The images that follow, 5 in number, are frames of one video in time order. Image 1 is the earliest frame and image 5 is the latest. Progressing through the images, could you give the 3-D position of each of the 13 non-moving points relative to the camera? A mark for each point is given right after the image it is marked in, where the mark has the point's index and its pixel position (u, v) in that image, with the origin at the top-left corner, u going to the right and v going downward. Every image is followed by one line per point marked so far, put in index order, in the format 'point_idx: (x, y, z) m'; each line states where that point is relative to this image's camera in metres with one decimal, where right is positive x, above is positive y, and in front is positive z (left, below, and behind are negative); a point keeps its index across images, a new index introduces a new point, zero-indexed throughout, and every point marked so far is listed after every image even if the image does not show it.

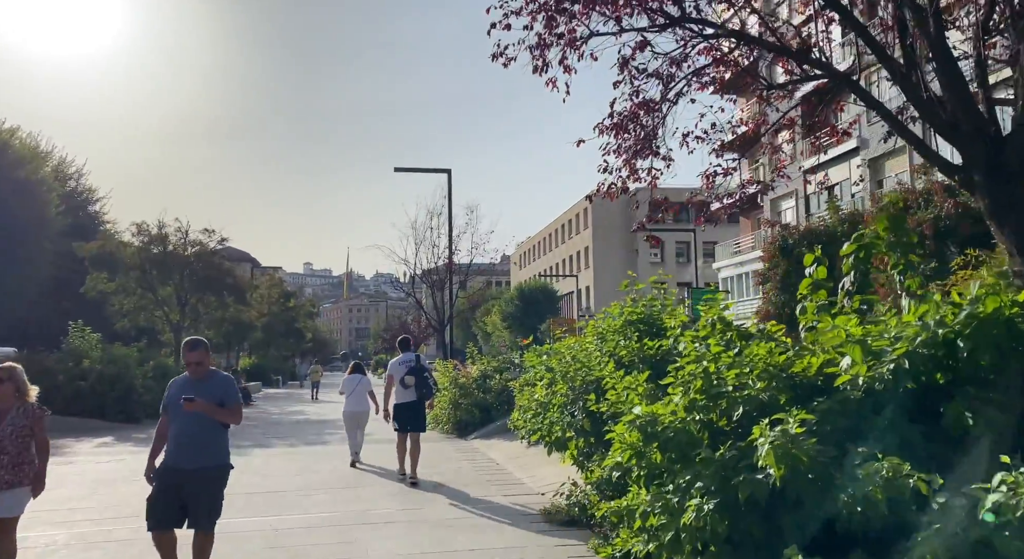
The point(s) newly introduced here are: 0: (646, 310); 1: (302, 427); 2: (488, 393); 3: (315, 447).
0: (+1.2, -0.3, +7.2) m
1: (-4.7, -3.3, +18.1) m
2: (-0.4, -2.1, +15.1) m
3: (-3.5, -2.9, +14.2) m
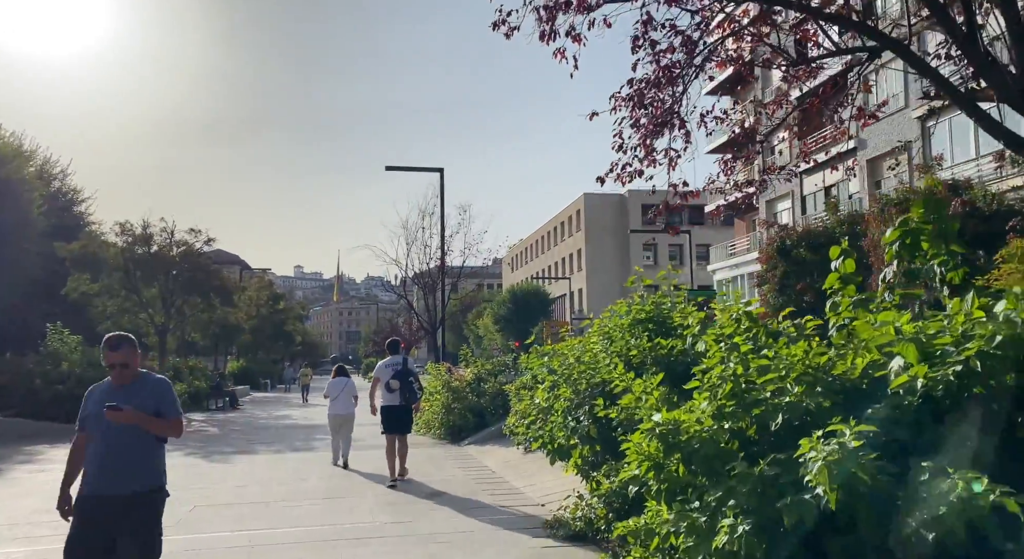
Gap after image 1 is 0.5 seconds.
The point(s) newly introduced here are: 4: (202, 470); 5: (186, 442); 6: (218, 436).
0: (+1.2, -0.2, +6.7) m
1: (-4.8, -3.3, +17.5) m
2: (-0.5, -2.1, +14.6) m
3: (-3.6, -2.9, +13.7) m
4: (-4.5, -2.8, +11.8) m
5: (-6.1, -3.1, +15.2) m
6: (-6.0, -3.2, +16.6) m
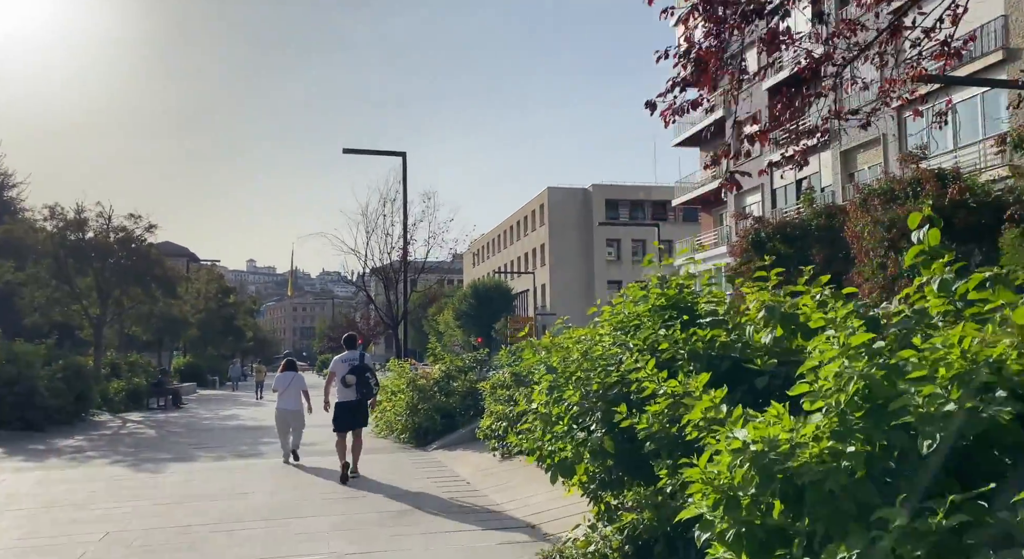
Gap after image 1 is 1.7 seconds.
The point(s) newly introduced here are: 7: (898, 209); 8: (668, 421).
0: (+1.1, -0.1, +5.4) m
1: (-5.4, -3.1, +16.0) m
2: (-1.0, -1.9, +13.3) m
3: (-4.0, -2.7, +12.2) m
4: (-4.8, -2.5, +10.2) m
5: (-6.6, -2.8, +13.6) m
6: (-6.6, -3.0, +15.0) m
7: (+8.5, +1.6, +17.8) m
8: (+0.8, -0.8, +4.4) m
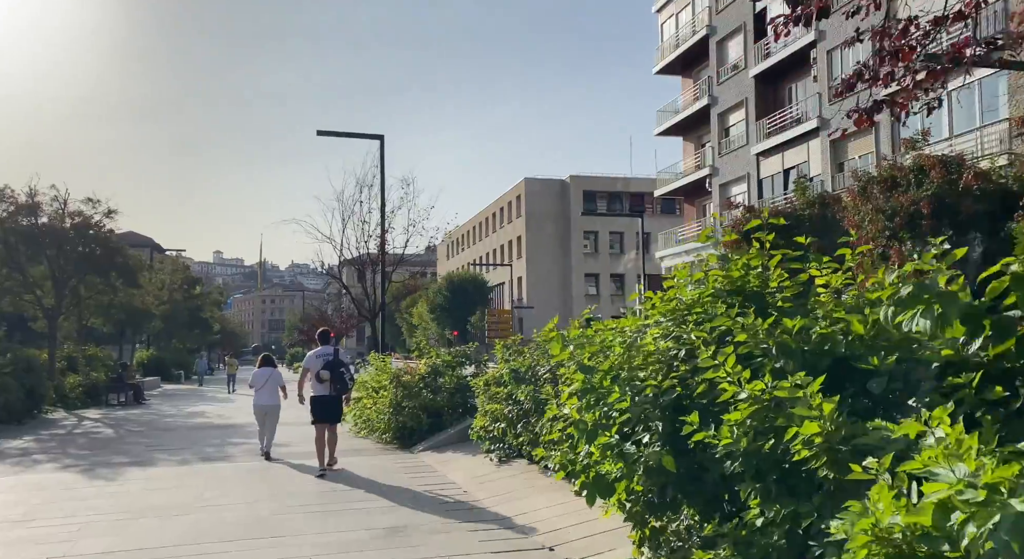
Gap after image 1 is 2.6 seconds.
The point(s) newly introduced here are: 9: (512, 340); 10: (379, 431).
0: (+1.3, 0.0, +4.5) m
1: (-5.7, -2.8, +14.8) m
2: (-1.1, -1.7, +12.2) m
3: (-4.1, -2.5, +11.1) m
4: (-4.8, -2.3, +9.1) m
5: (-6.8, -2.6, +12.4) m
6: (-6.8, -2.7, +13.8) m
7: (+8.2, +1.7, +17.1) m
8: (+1.0, -0.6, +3.4) m
9: (0.0, -0.8, +10.4) m
10: (-2.1, -2.4, +12.7) m
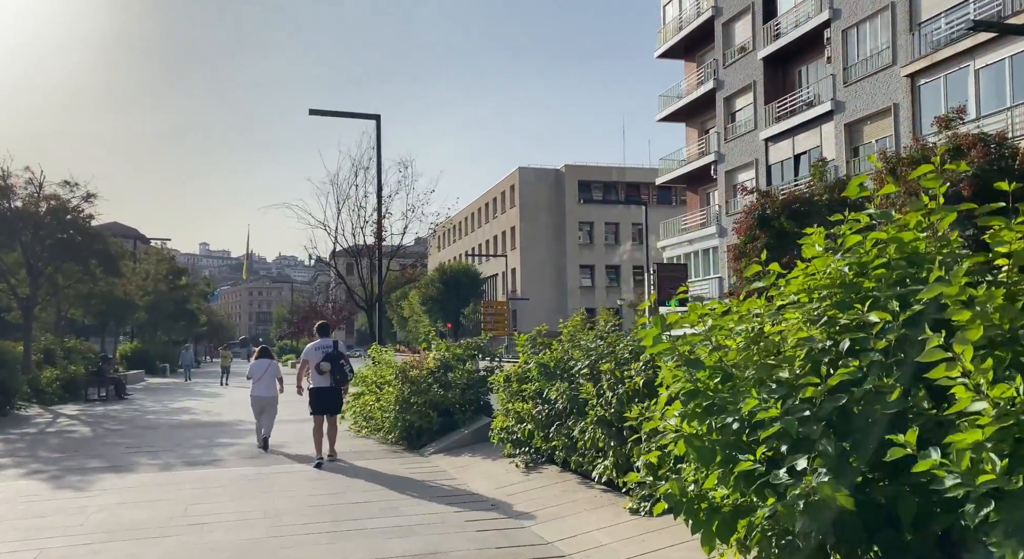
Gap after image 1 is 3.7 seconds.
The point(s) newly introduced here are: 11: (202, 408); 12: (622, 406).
0: (+1.7, +0.2, +3.3) m
1: (-5.4, -2.6, +13.6) m
2: (-0.9, -1.5, +11.1) m
3: (-3.8, -2.3, +9.9) m
4: (-4.5, -2.2, +7.9) m
5: (-6.5, -2.4, +11.1) m
6: (-6.6, -2.5, +12.6) m
7: (+8.4, +2.0, +16.0) m
8: (+1.4, -0.5, +2.3) m
9: (+0.3, -0.6, +9.2) m
10: (-1.8, -2.1, +11.5) m
11: (-7.3, -3.0, +19.0) m
12: (+0.8, -1.0, +6.3) m
